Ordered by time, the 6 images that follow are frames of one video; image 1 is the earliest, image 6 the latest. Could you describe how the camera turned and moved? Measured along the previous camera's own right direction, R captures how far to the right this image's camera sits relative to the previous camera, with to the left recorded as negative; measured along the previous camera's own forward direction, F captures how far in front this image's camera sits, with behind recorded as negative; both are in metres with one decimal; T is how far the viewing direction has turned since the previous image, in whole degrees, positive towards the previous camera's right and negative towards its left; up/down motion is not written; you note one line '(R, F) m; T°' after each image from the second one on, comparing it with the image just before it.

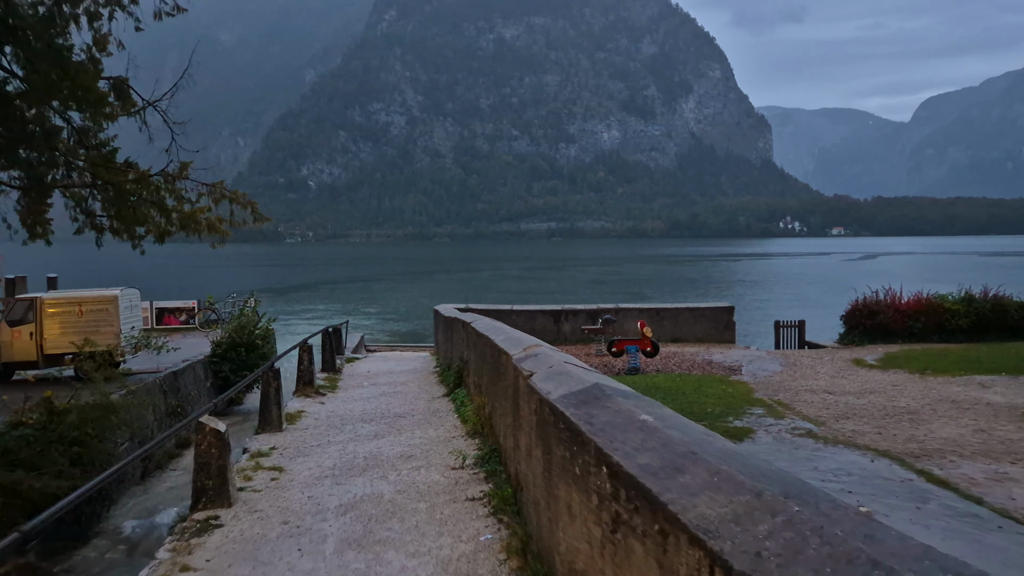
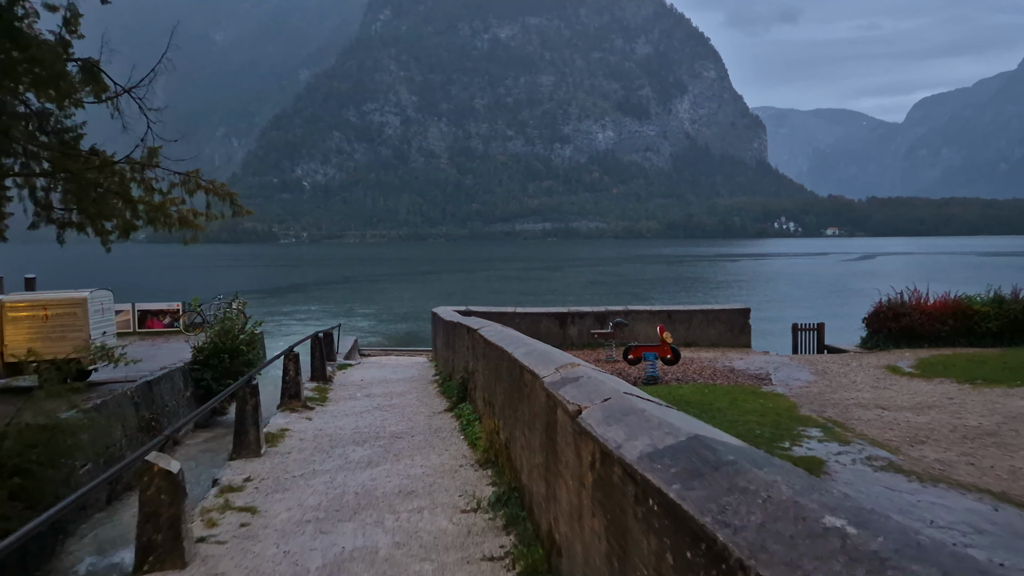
(-0.2, +1.0) m; 0°
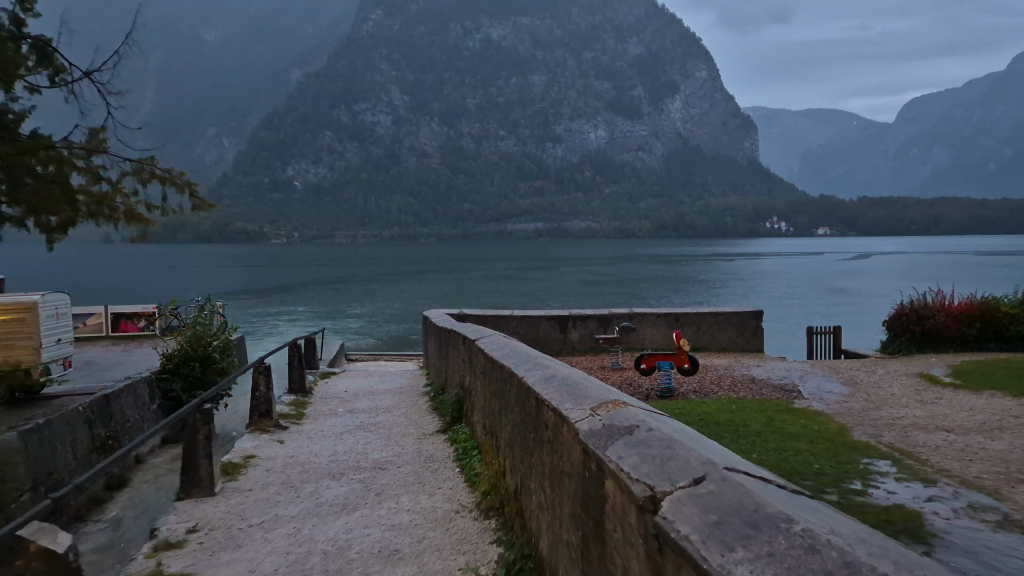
(-0.1, +1.0) m; +1°
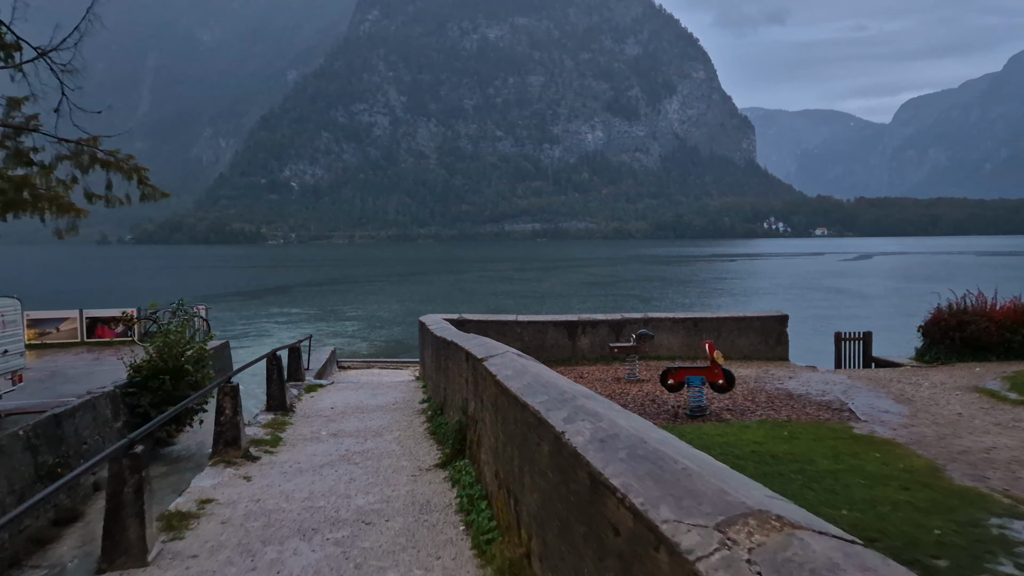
(-0.1, +1.2) m; 0°
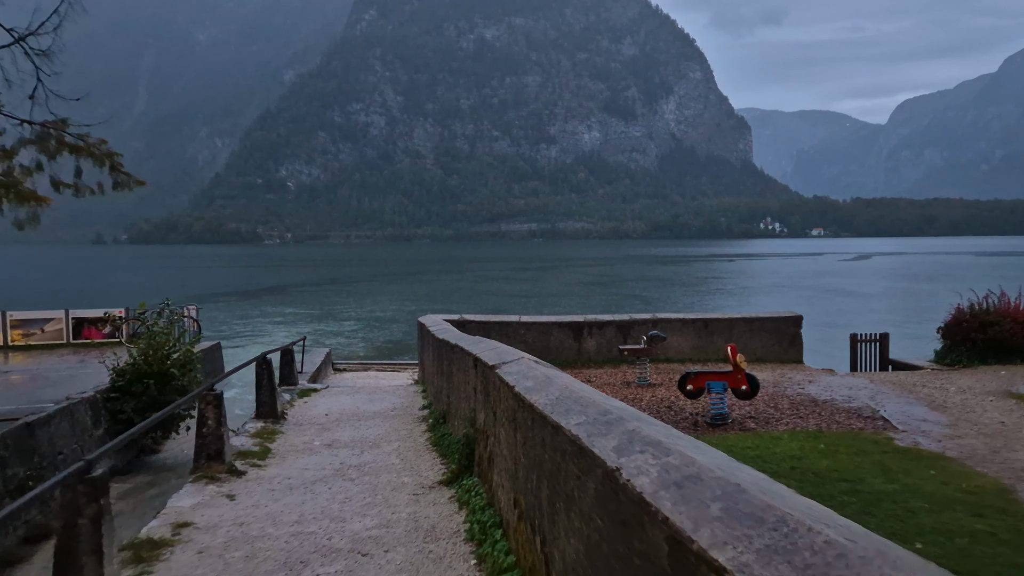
(-0.1, +0.6) m; 0°
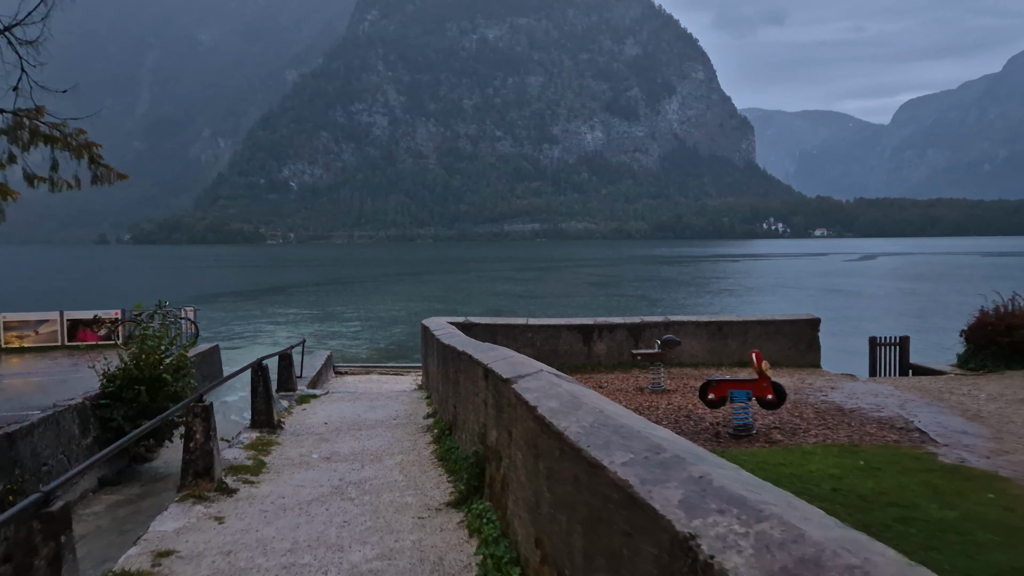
(-0.1, +0.4) m; 0°
